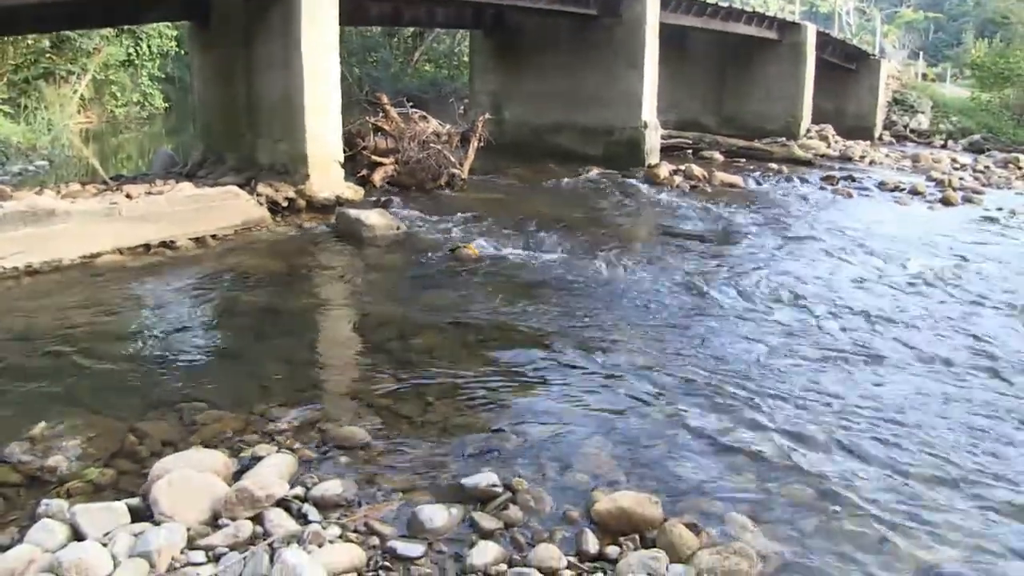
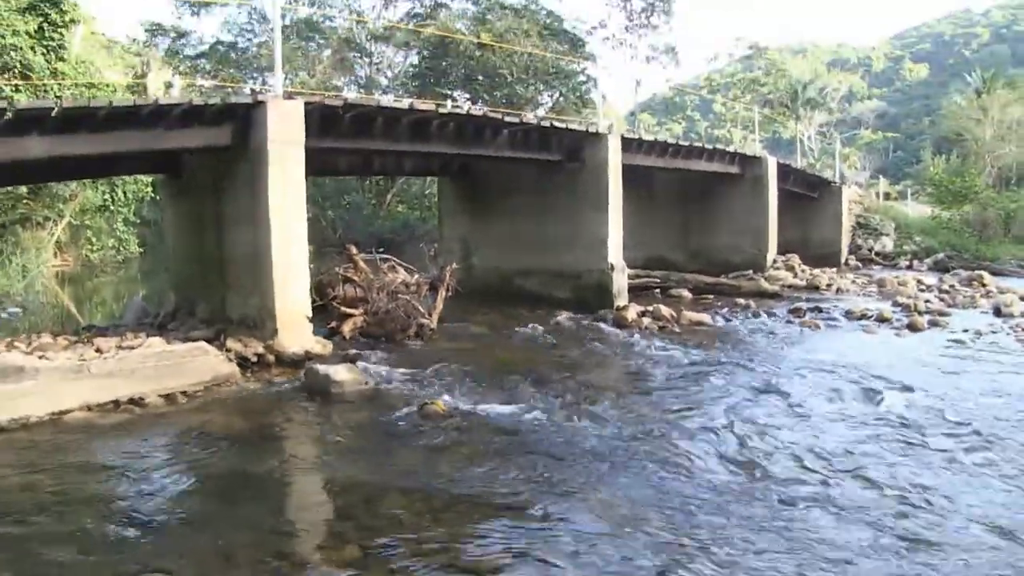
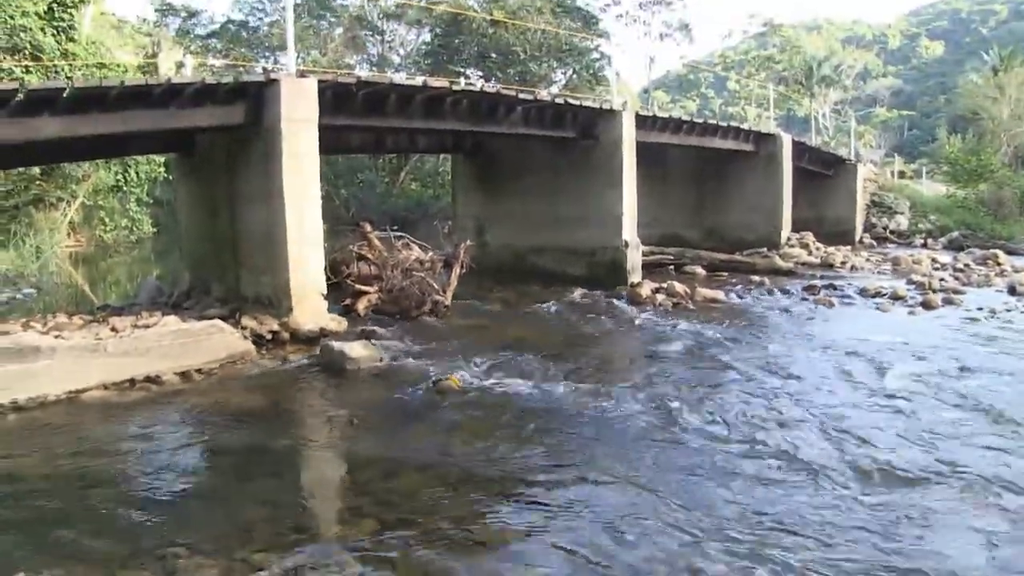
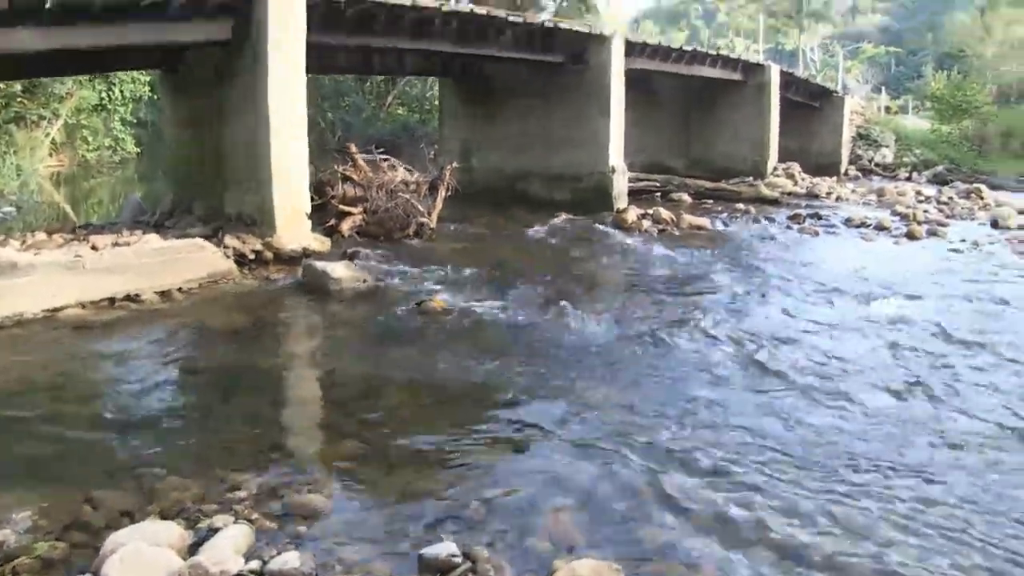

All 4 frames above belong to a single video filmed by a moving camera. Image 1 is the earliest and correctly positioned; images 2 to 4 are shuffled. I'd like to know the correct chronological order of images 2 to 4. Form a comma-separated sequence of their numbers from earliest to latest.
4, 2, 3
